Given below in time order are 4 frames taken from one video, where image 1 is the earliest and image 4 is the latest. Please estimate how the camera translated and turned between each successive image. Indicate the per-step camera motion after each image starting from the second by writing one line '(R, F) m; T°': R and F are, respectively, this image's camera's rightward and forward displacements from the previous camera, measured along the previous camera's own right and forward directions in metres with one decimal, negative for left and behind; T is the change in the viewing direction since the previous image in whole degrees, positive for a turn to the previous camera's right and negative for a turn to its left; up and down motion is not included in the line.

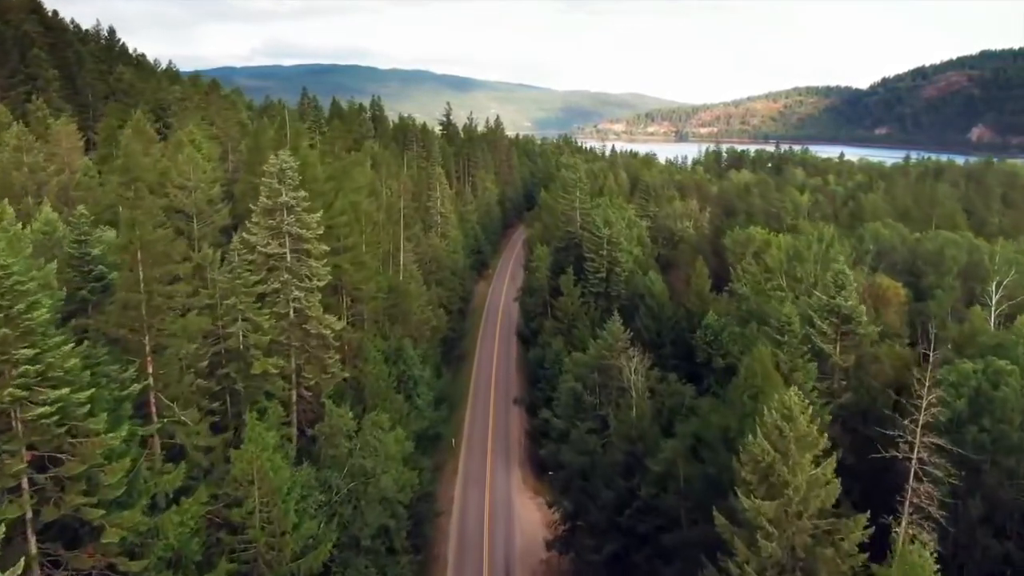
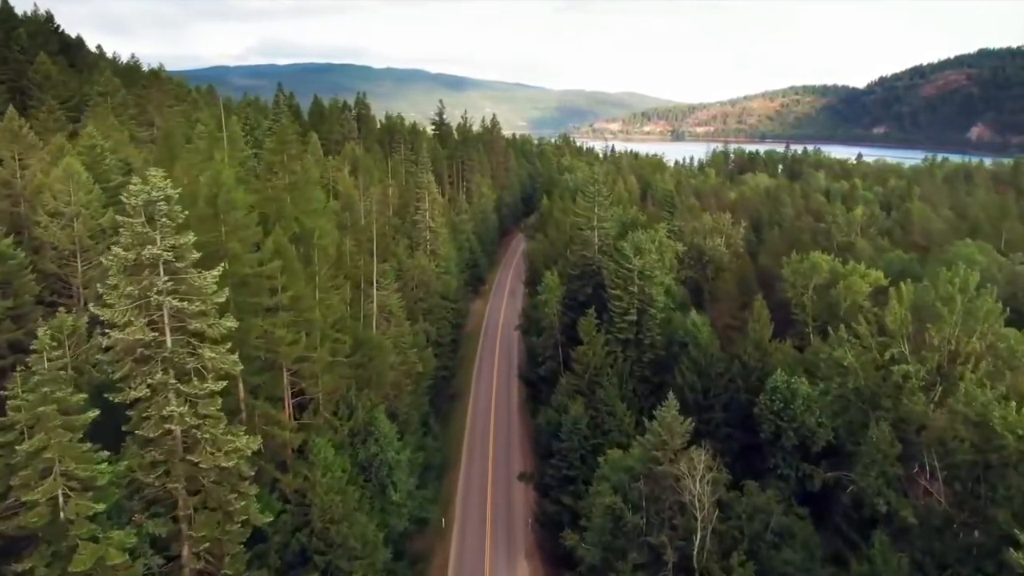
(-0.7, +13.4) m; 0°
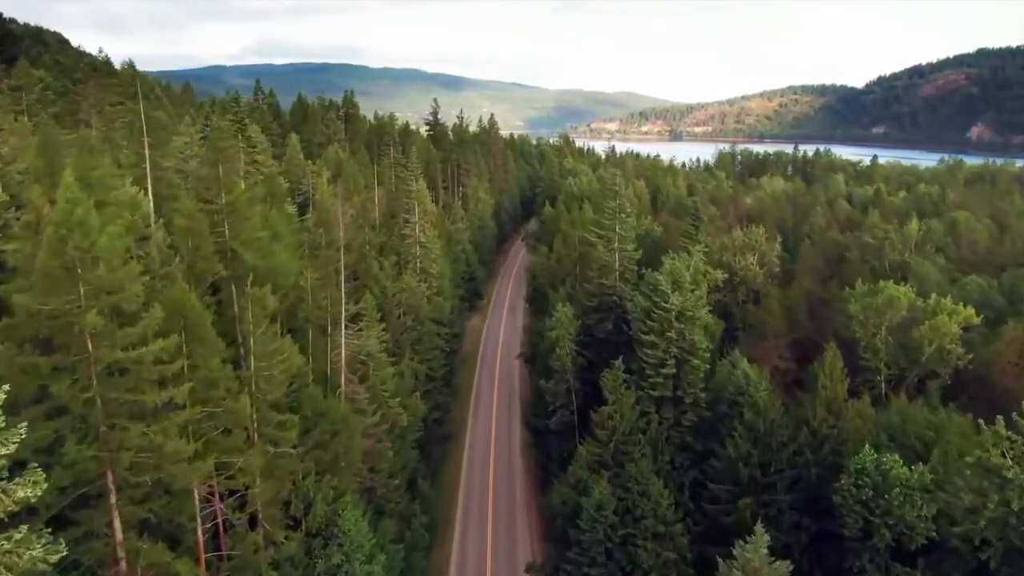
(-0.5, +10.0) m; 0°
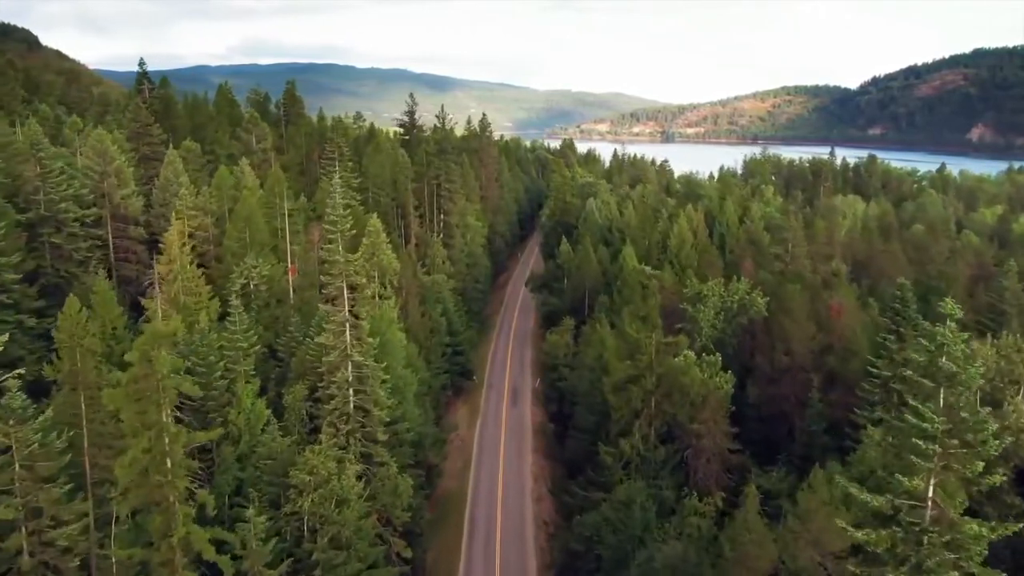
(-1.6, +34.6) m; +1°
